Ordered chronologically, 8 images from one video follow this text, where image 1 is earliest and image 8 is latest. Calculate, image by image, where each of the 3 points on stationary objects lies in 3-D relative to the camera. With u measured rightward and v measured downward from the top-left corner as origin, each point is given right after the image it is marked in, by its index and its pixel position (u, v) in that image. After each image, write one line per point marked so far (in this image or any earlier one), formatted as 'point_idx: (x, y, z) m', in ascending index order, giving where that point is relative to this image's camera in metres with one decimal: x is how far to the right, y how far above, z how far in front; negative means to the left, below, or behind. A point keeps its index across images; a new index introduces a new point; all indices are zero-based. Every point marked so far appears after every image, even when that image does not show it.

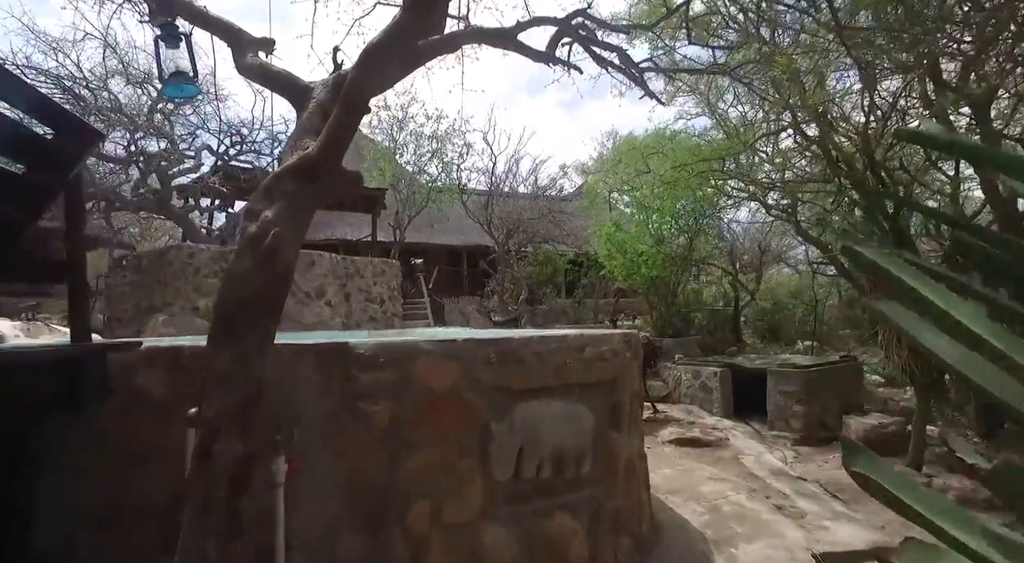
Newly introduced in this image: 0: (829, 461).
0: (+3.4, -1.9, +6.1) m
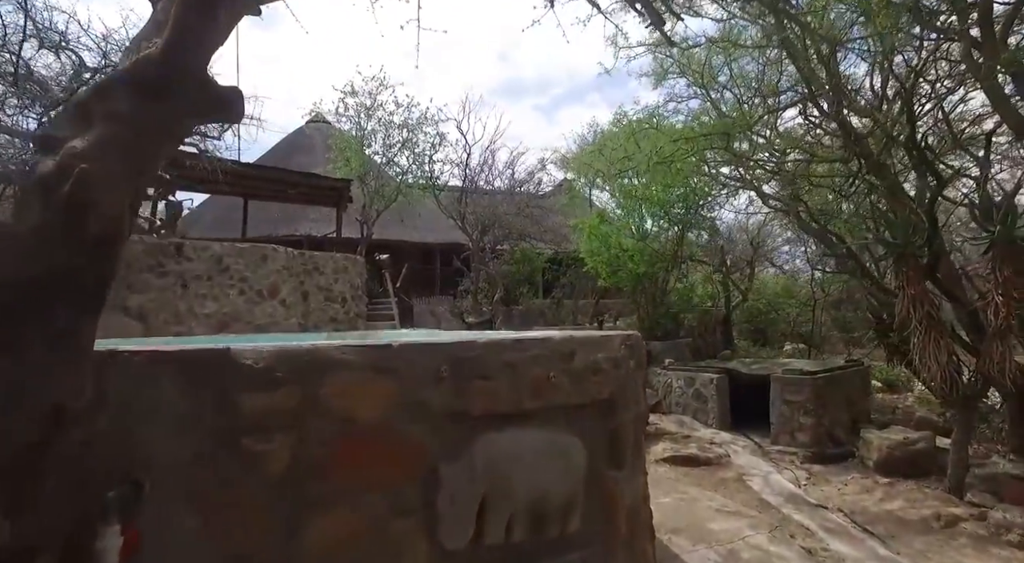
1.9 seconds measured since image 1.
0: (+3.1, -1.9, +5.3) m
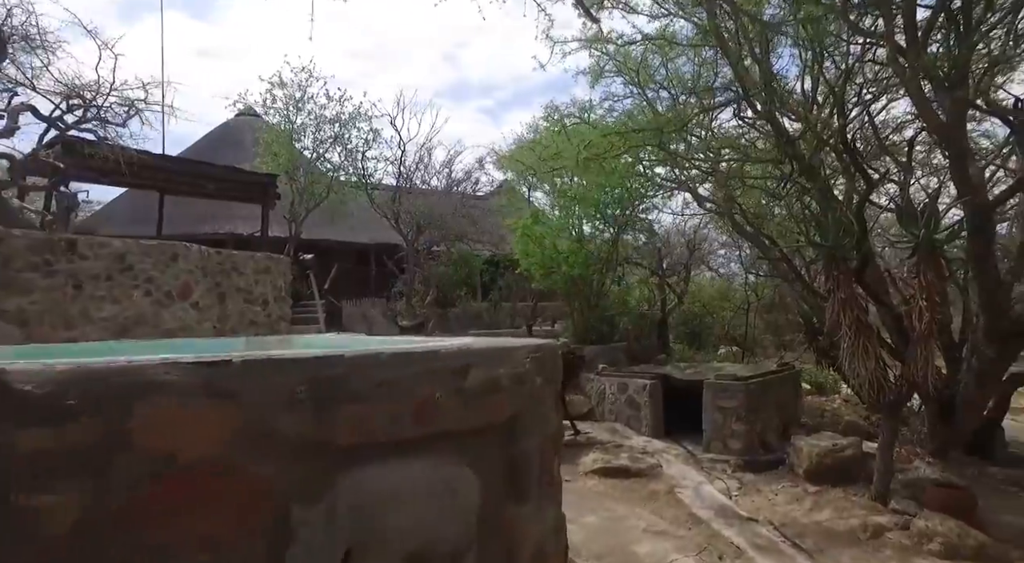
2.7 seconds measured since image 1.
0: (+2.4, -1.9, +5.1) m
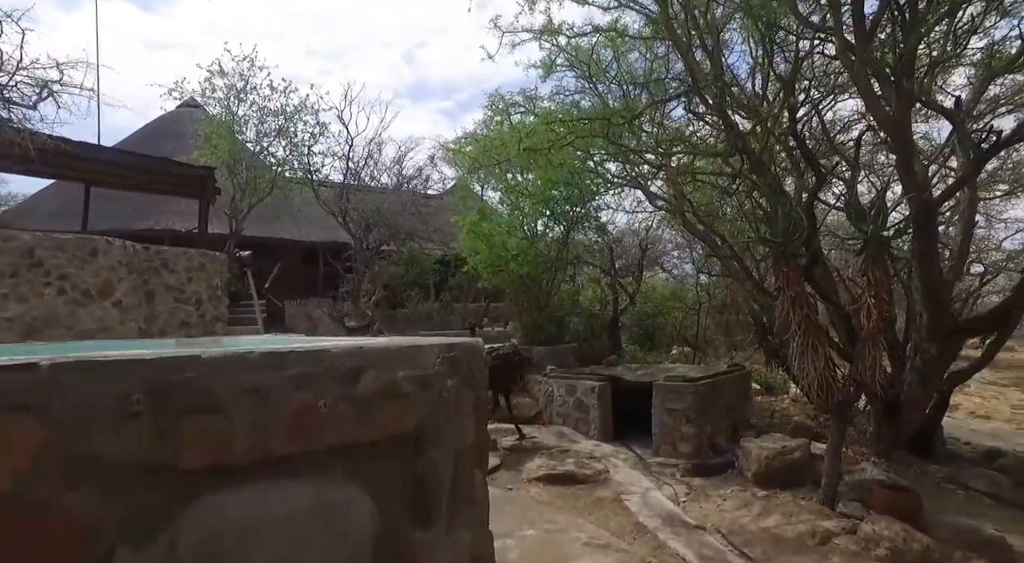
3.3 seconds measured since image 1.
0: (+1.9, -1.9, +5.0) m
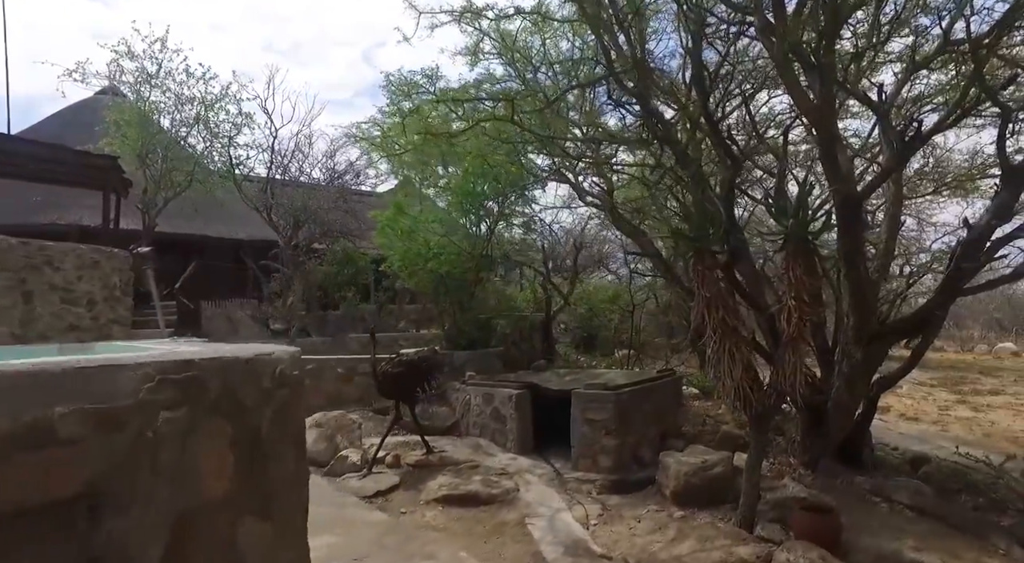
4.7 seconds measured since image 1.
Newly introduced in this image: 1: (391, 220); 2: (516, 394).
0: (+1.0, -1.9, +4.5) m
1: (-1.8, +0.9, +8.6) m
2: (0.0, -1.2, +6.2) m
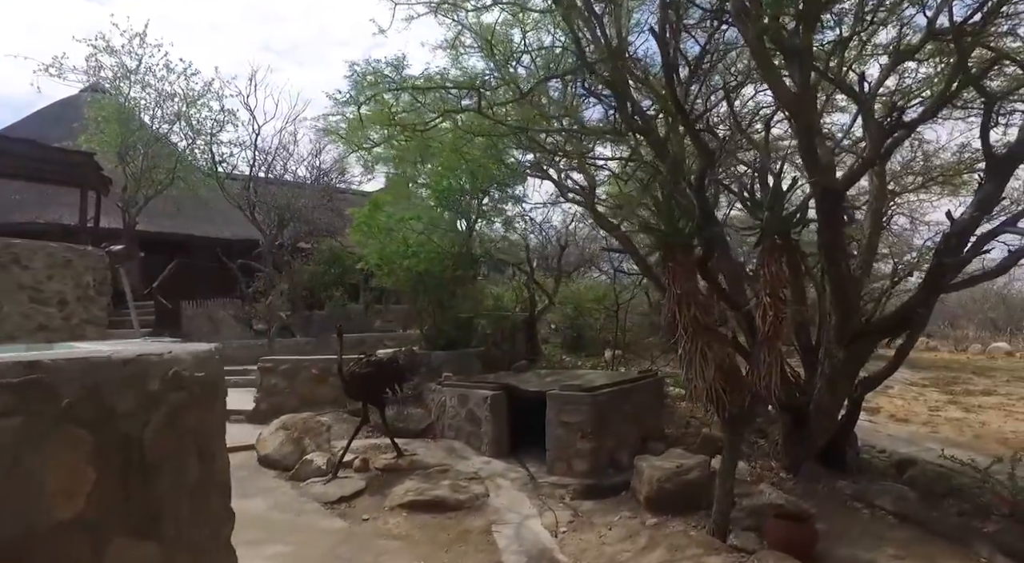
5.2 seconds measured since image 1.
0: (+0.8, -1.9, +4.3) m
1: (-2.1, +0.9, +8.4) m
2: (-0.2, -1.2, +6.0) m
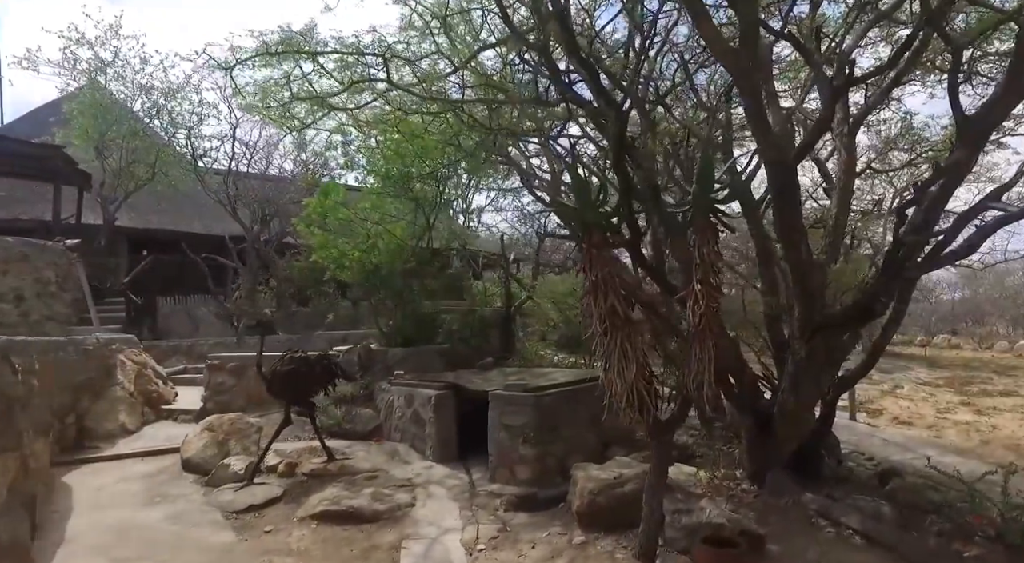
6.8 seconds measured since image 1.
0: (+0.2, -1.8, +3.8) m
1: (-2.6, +1.0, +8.0) m
2: (-0.8, -1.1, +5.6) m
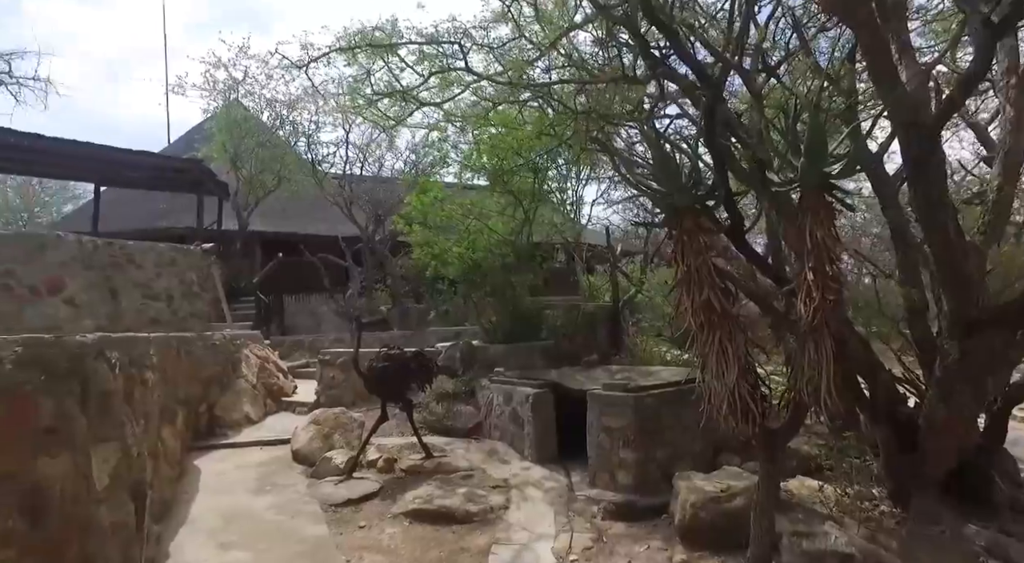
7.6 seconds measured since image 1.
0: (+0.8, -1.7, +3.5) m
1: (-1.2, +1.1, +8.1) m
2: (+0.2, -1.1, +5.4) m
